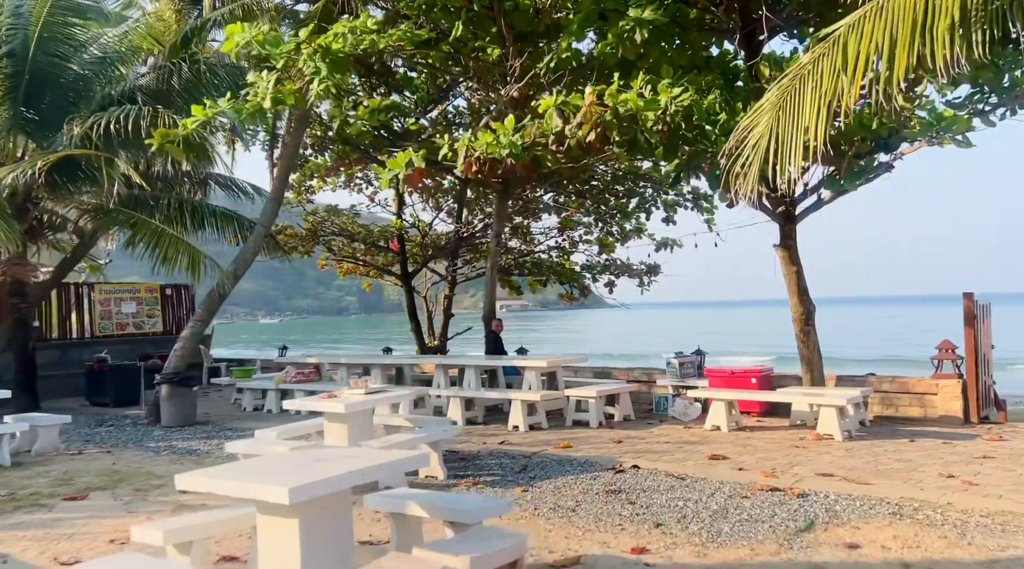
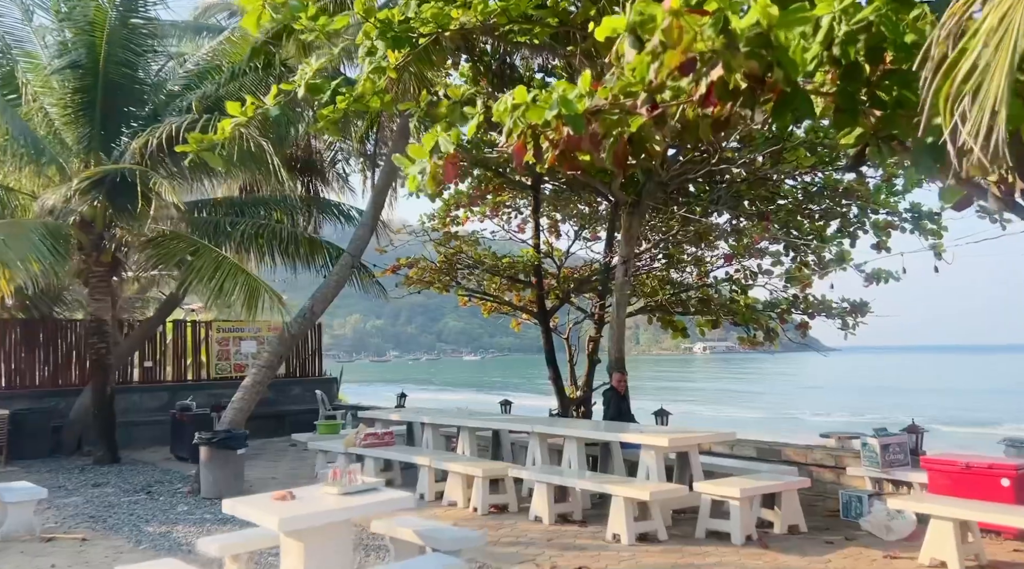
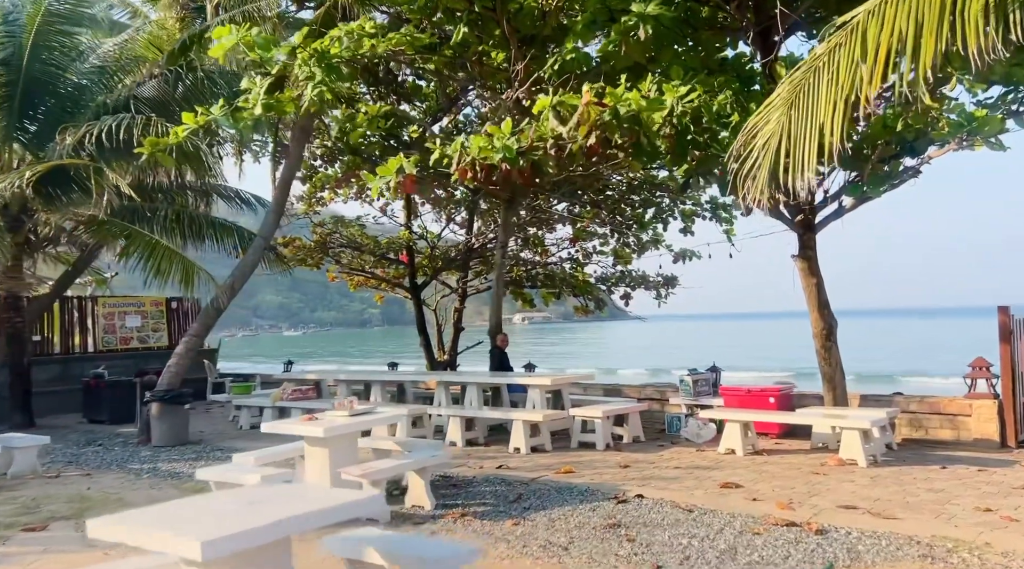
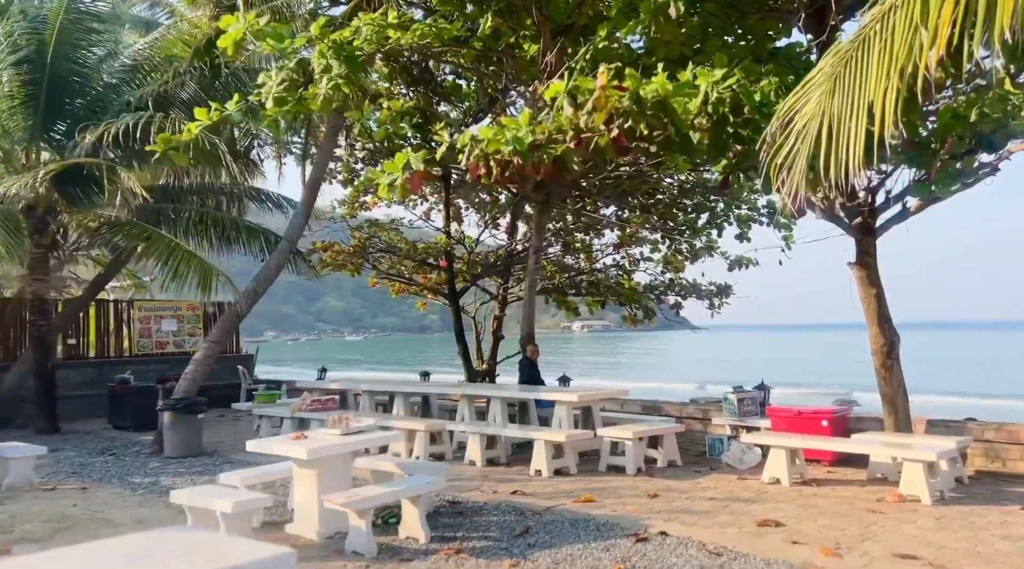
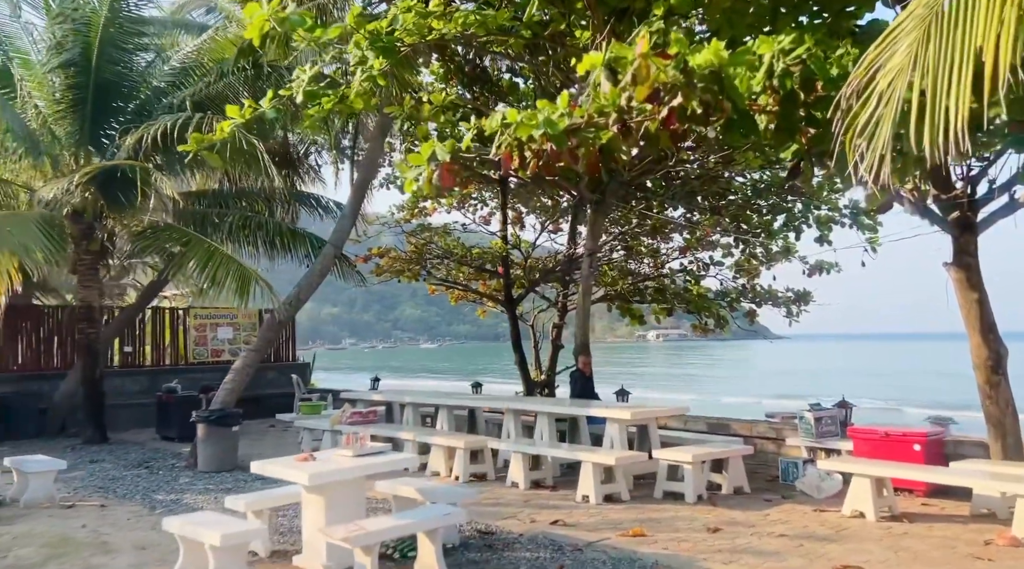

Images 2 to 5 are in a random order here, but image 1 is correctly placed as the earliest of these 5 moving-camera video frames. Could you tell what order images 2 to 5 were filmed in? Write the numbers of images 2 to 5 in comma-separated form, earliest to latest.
3, 4, 5, 2
